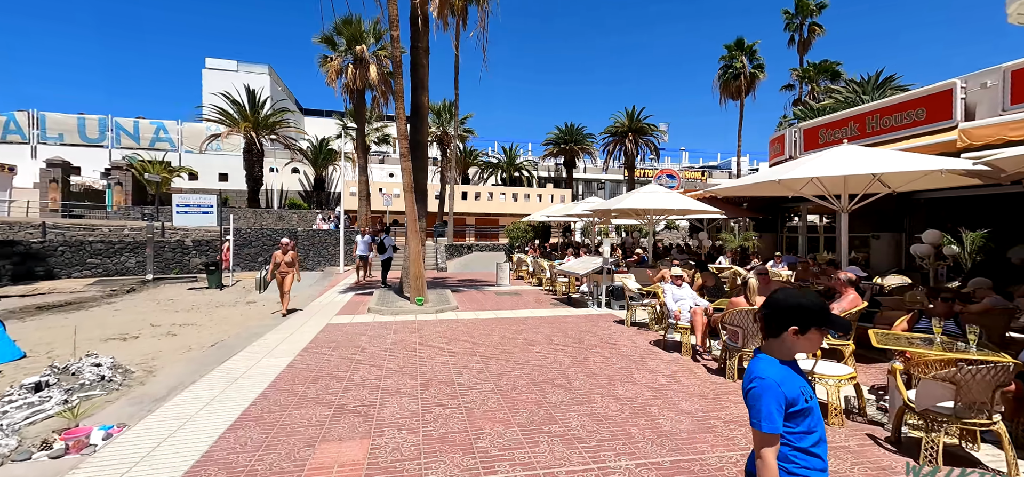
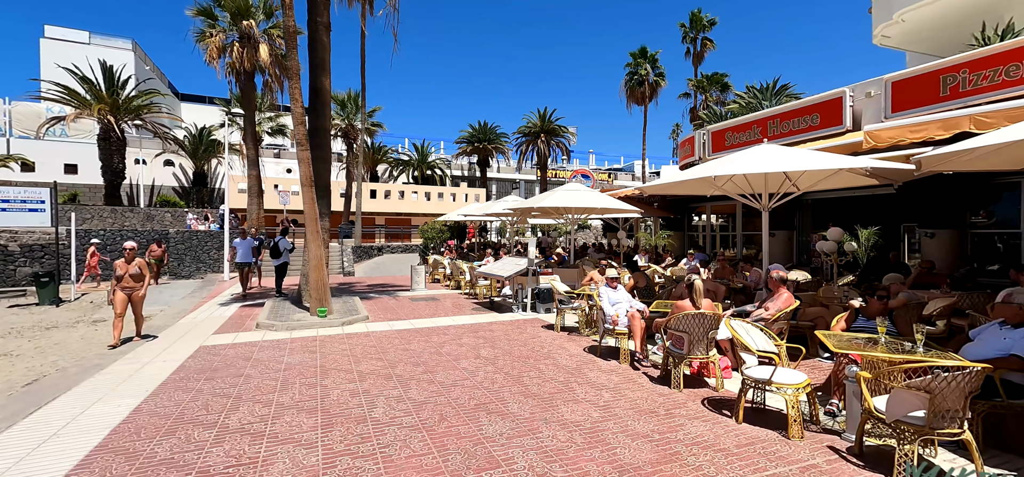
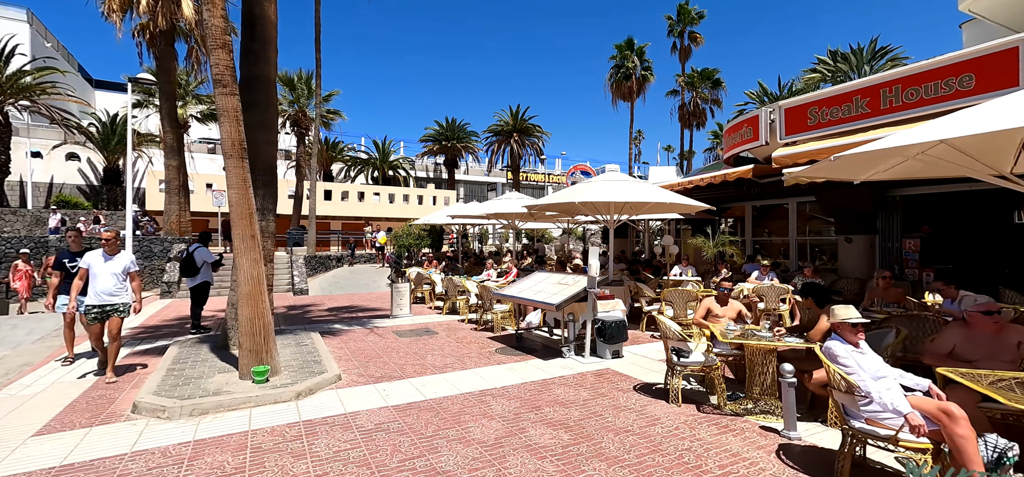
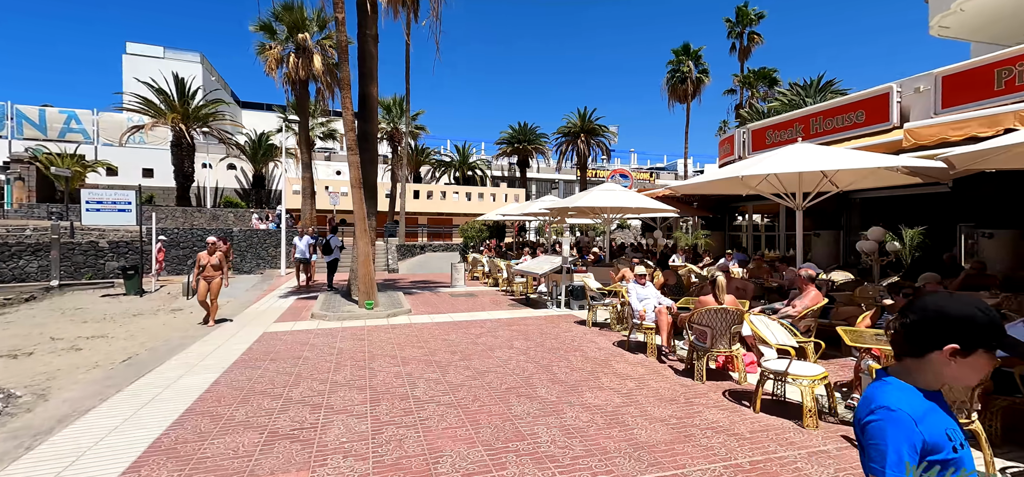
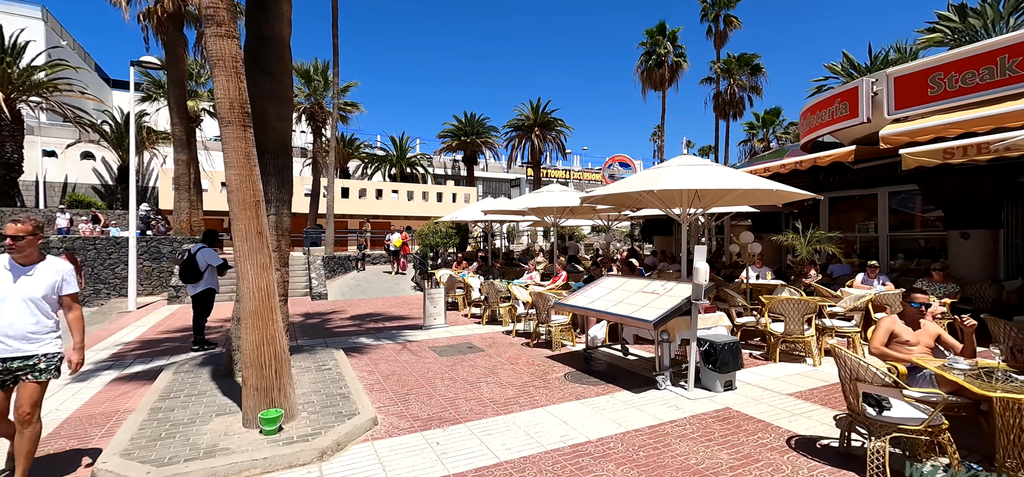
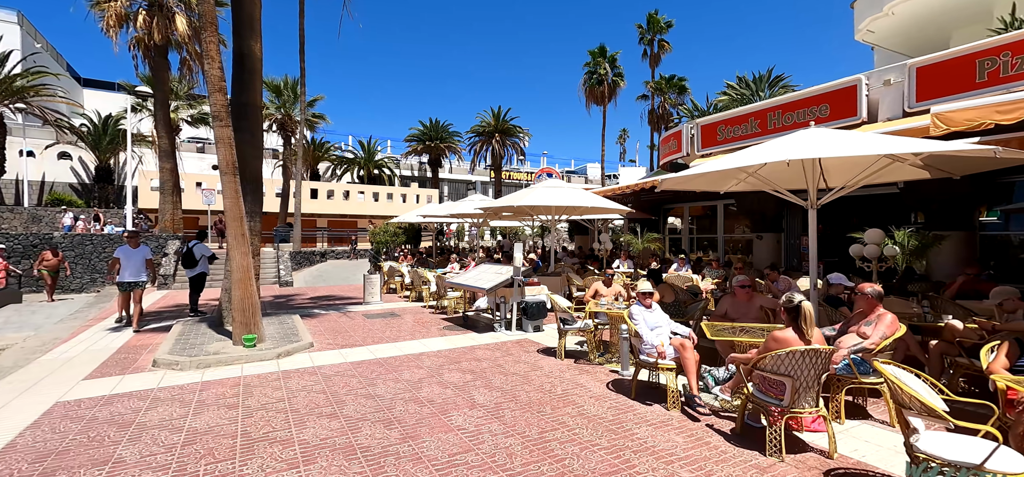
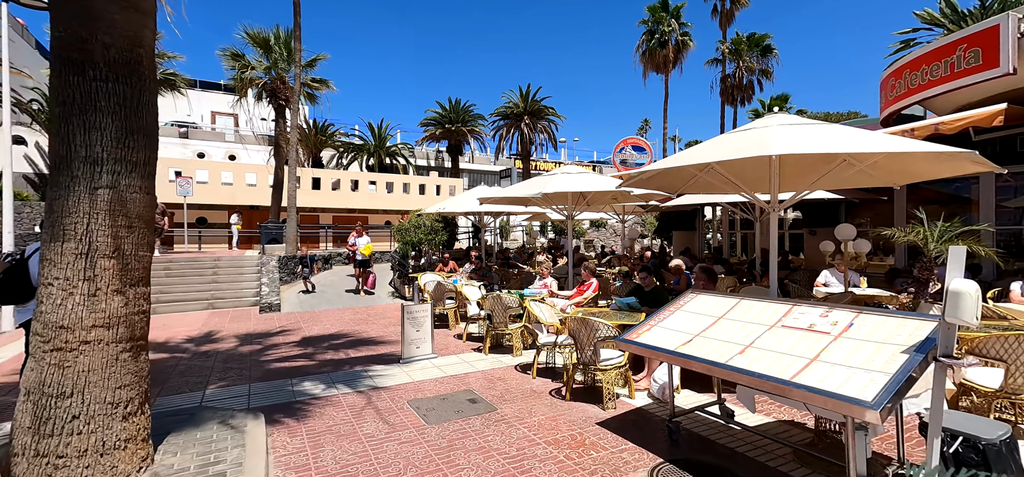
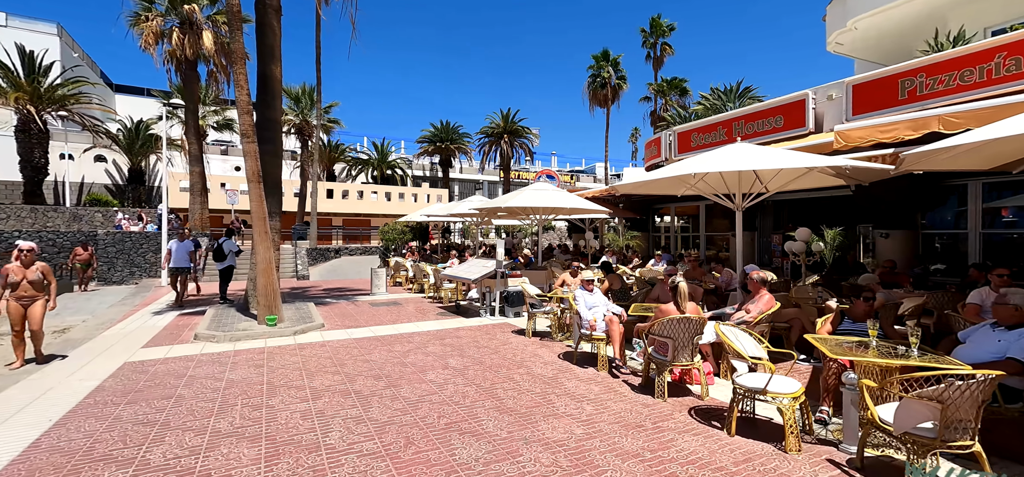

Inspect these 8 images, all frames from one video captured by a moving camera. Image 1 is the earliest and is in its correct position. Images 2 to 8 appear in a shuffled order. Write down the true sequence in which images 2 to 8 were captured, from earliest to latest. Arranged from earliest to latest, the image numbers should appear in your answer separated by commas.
4, 2, 8, 6, 3, 5, 7
